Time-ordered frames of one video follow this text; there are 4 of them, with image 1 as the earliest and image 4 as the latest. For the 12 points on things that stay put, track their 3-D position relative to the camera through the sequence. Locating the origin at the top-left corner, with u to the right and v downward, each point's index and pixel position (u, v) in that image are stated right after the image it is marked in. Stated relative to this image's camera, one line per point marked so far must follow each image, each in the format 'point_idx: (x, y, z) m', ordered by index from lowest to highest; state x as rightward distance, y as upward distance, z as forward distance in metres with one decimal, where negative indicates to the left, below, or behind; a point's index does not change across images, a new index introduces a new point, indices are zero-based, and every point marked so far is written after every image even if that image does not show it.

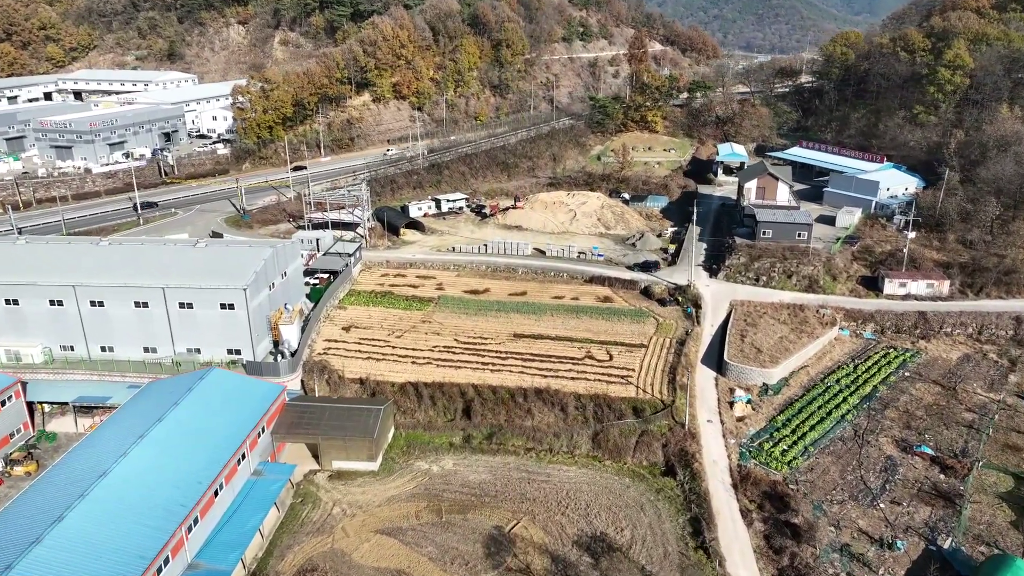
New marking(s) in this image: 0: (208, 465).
0: (-8.7, -5.0, +19.4) m
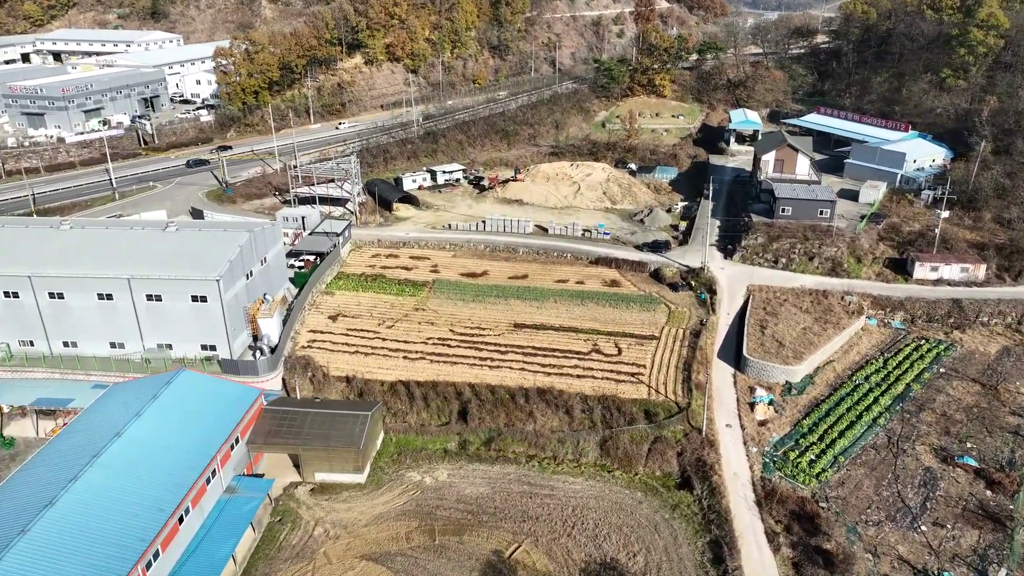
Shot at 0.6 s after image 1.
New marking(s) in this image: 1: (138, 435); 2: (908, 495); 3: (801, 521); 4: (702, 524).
0: (-8.7, -5.1, +17.3) m
1: (-10.2, -4.0, +18.4) m
2: (+11.3, -5.9, +19.3) m
3: (+7.9, -6.4, +18.6) m
4: (+5.3, -6.6, +18.9) m
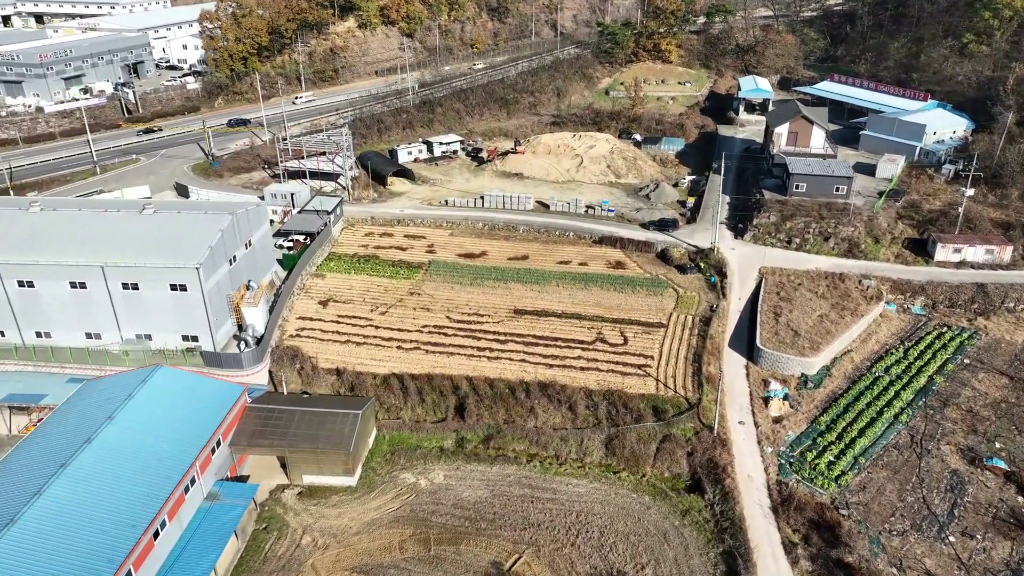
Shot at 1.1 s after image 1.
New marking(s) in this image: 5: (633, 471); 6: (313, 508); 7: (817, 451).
0: (-8.7, -5.0, +16.0) m
1: (-10.2, -3.9, +17.2) m
2: (+11.3, -5.7, +18.2) m
3: (+8.0, -6.3, +17.4) m
4: (+5.3, -6.4, +17.8) m
5: (+3.6, -5.4, +20.0) m
6: (-5.5, -6.1, +18.8) m
7: (+9.0, -4.8, +20.0) m
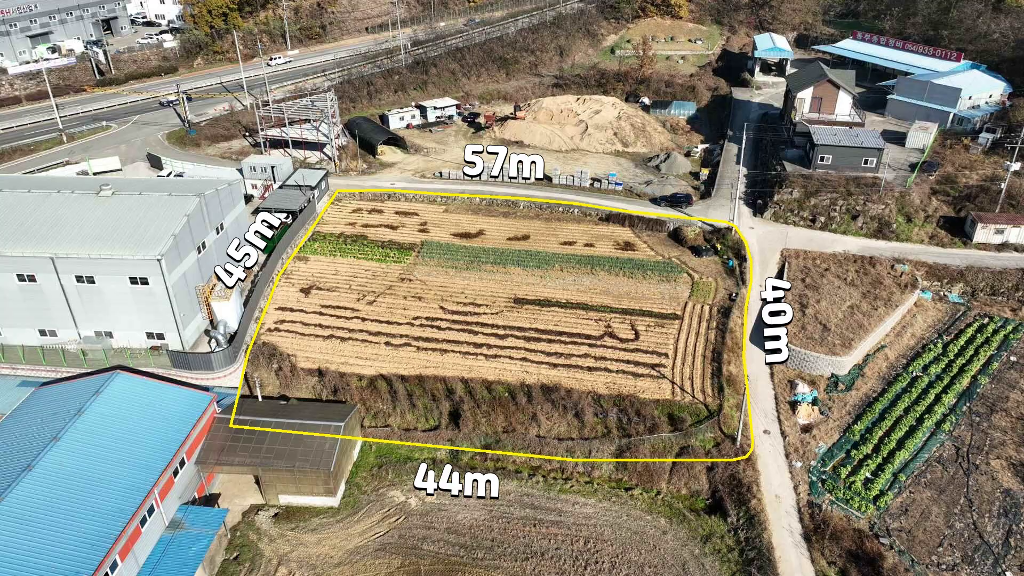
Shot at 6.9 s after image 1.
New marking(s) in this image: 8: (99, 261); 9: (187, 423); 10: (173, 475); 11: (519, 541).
0: (-8.6, -5.2, +14.0) m
1: (-10.2, -4.0, +15.0) m
2: (+11.4, -5.7, +16.2) m
3: (+8.0, -6.3, +15.5) m
4: (+5.3, -6.5, +15.8) m
5: (+3.6, -5.3, +18.0) m
6: (-5.5, -6.1, +16.9) m
7: (+9.0, -4.7, +18.0) m
8: (-12.0, +0.8, +19.6) m
9: (-8.3, -3.4, +17.2) m
10: (-8.2, -4.5, +16.3) m
11: (+0.2, -6.2, +16.6) m
